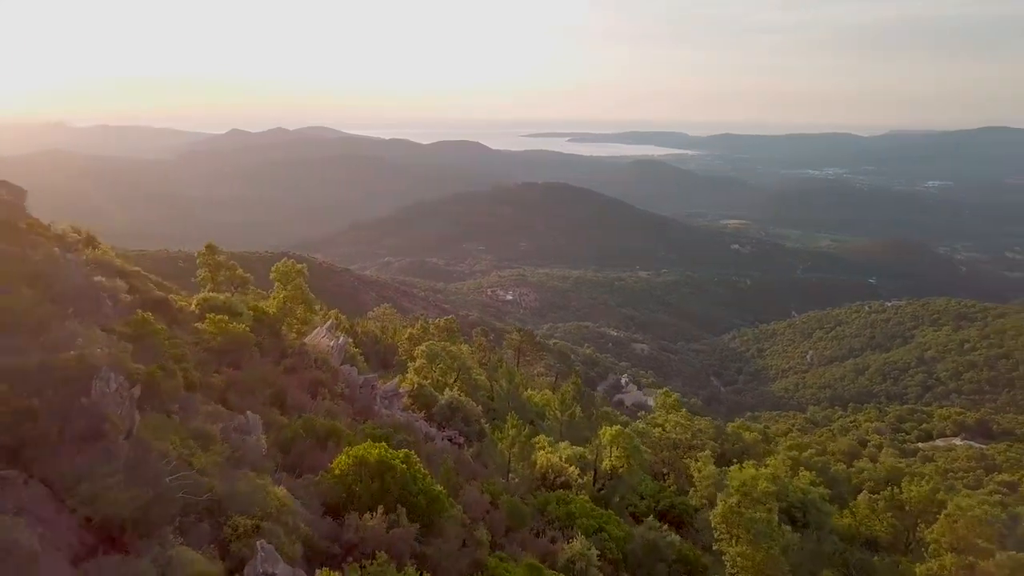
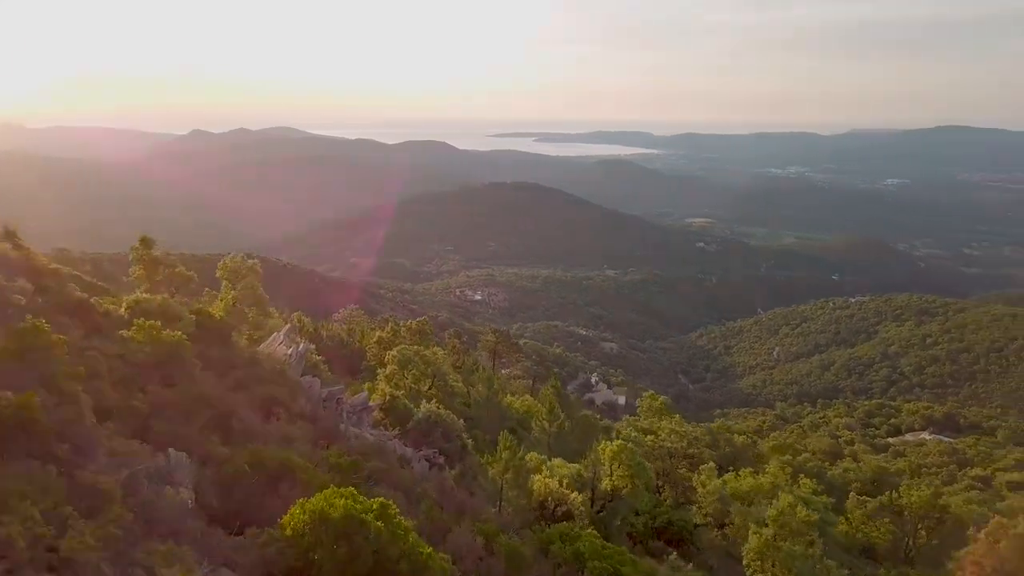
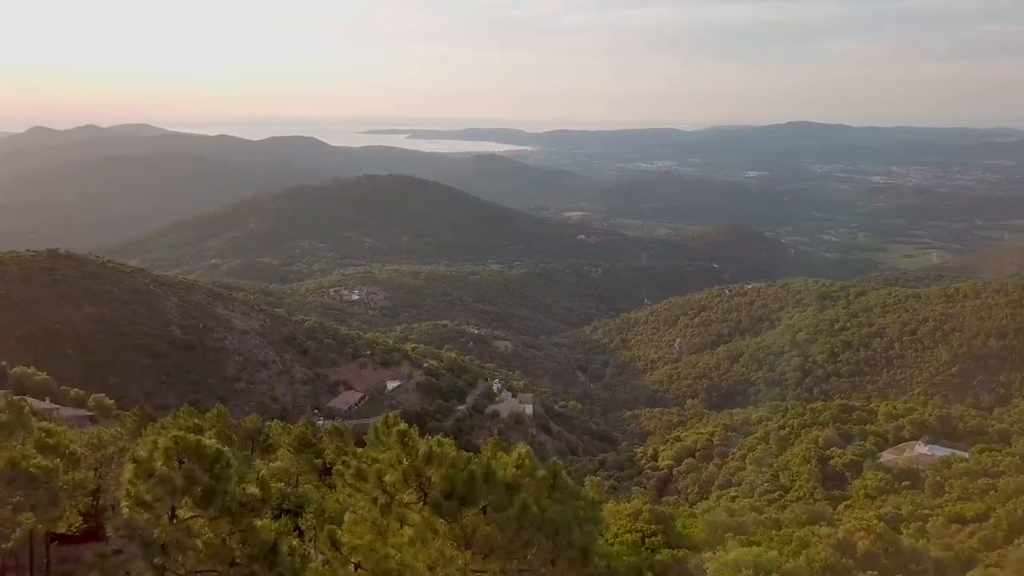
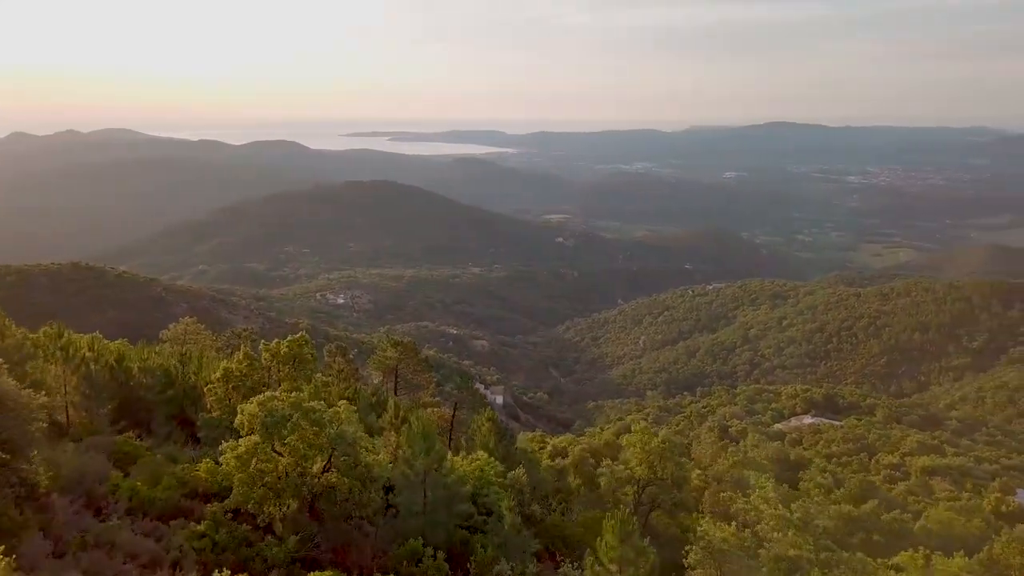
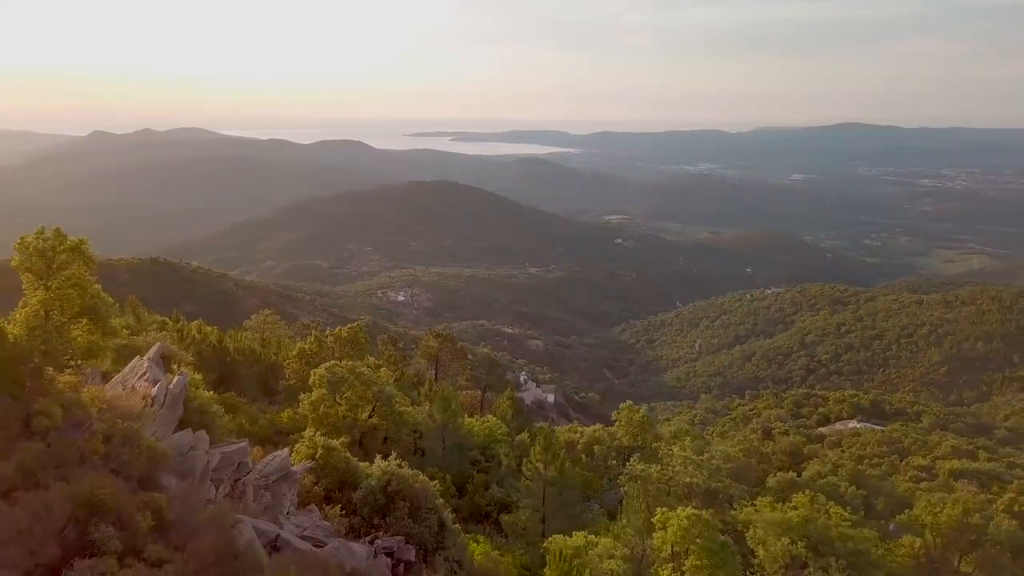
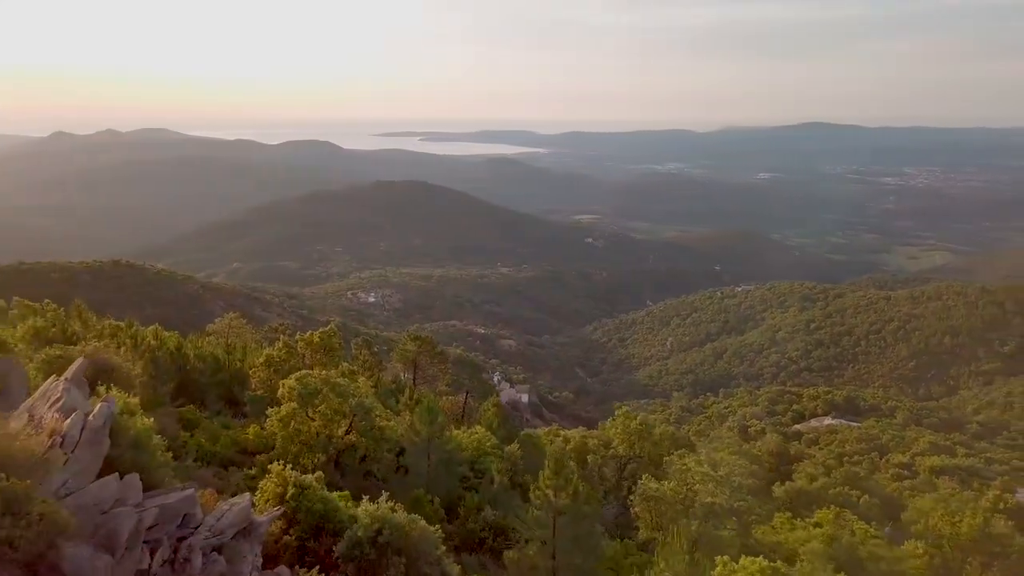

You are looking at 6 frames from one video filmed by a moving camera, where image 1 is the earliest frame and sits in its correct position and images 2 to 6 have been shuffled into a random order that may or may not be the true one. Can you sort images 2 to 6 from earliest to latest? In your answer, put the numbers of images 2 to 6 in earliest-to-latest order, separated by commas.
2, 5, 6, 4, 3
